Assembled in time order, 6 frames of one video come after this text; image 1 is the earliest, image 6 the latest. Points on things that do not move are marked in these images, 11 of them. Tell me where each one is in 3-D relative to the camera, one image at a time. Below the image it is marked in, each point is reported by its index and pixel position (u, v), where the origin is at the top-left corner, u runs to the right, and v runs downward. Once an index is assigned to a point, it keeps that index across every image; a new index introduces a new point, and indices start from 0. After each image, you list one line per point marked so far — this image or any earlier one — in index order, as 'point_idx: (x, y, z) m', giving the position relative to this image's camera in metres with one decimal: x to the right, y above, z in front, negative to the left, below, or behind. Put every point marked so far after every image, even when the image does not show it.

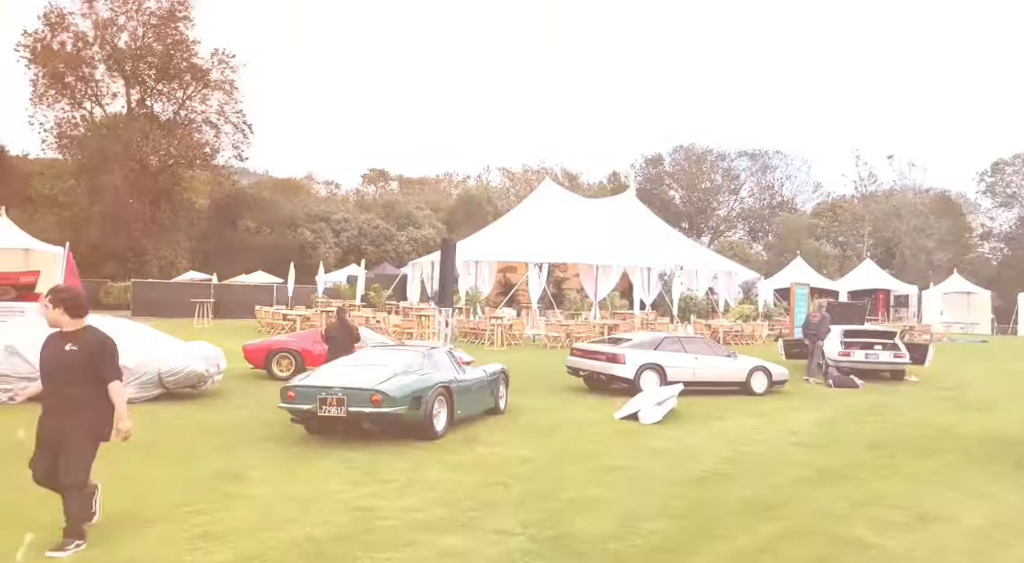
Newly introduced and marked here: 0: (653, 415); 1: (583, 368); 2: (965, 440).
0: (+1.8, -1.6, +9.2) m
1: (+1.2, -1.4, +12.1) m
2: (+5.5, -1.9, +9.1) m
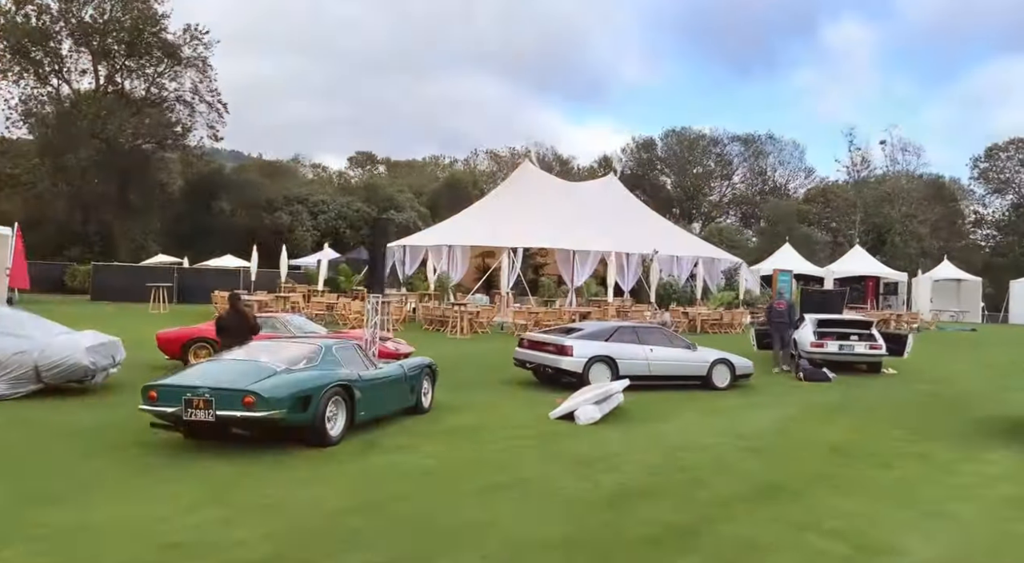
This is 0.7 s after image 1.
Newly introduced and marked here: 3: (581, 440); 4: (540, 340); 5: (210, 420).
0: (+0.9, -1.5, +8.3) m
1: (+0.3, -1.2, +11.2) m
2: (+4.6, -1.8, +8.2) m
3: (+0.7, -1.6, +7.5) m
4: (+0.4, -0.9, +11.1) m
5: (-2.4, -1.1, +6.0) m
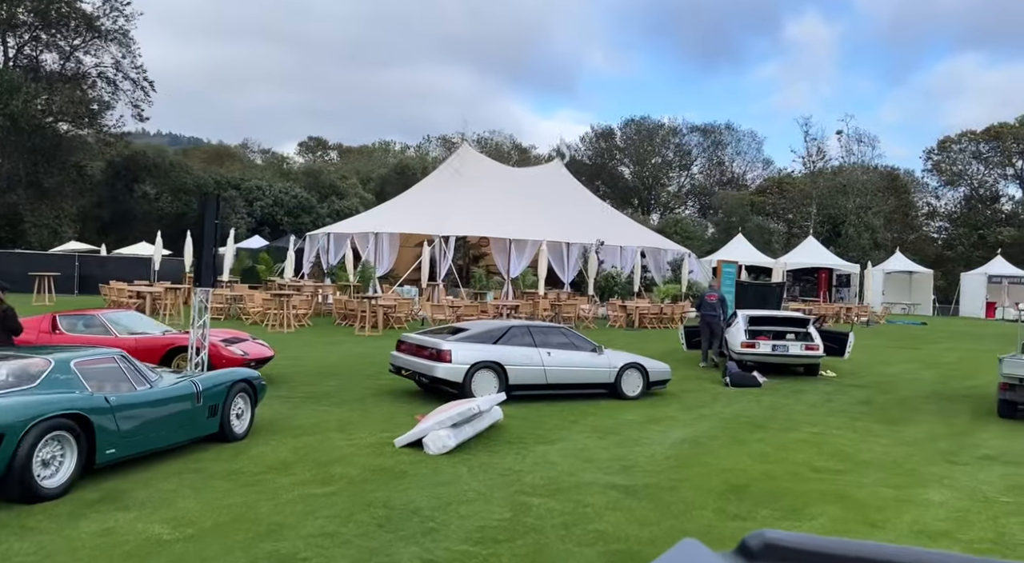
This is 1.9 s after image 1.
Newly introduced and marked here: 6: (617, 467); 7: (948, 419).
0: (-0.6, -1.4, +6.6) m
1: (-1.4, -1.1, +9.4) m
2: (+3.1, -1.7, +6.7) m
3: (-0.8, -1.6, +5.8) m
4: (-1.2, -0.8, +9.4) m
5: (-3.8, -1.1, +4.1) m
6: (+0.9, -1.6, +6.5) m
7: (+5.5, -1.8, +9.5) m
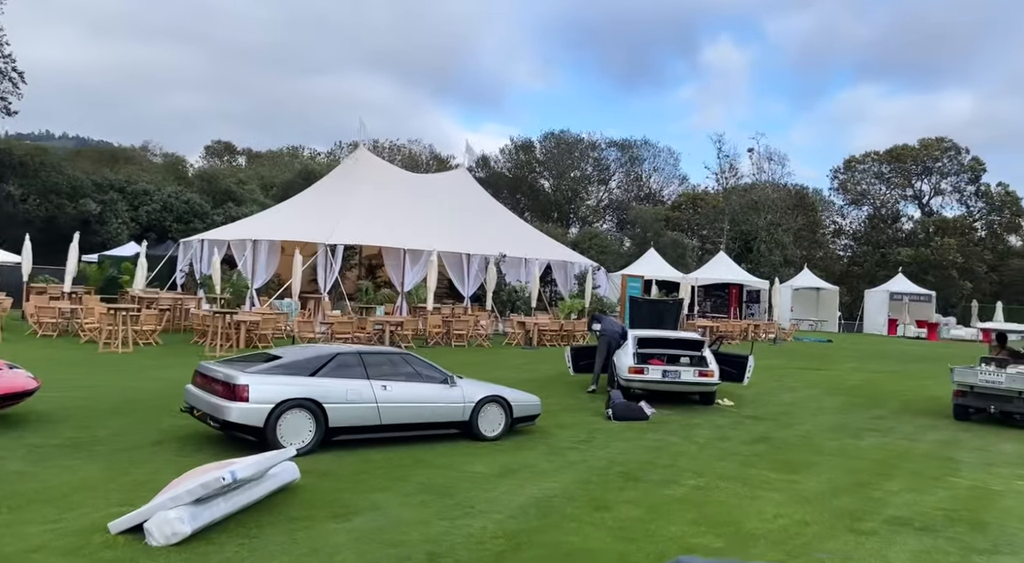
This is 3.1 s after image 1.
0: (-2.1, -1.5, +4.7) m
1: (-3.2, -1.3, +7.4) m
2: (+1.6, -1.9, +5.1) m
3: (-2.2, -1.7, +3.9) m
4: (-3.0, -0.9, +7.4) m
5: (-5.1, -1.1, +1.9) m
6: (-0.6, -1.8, +4.7) m
7: (+3.7, -2.0, +8.1) m
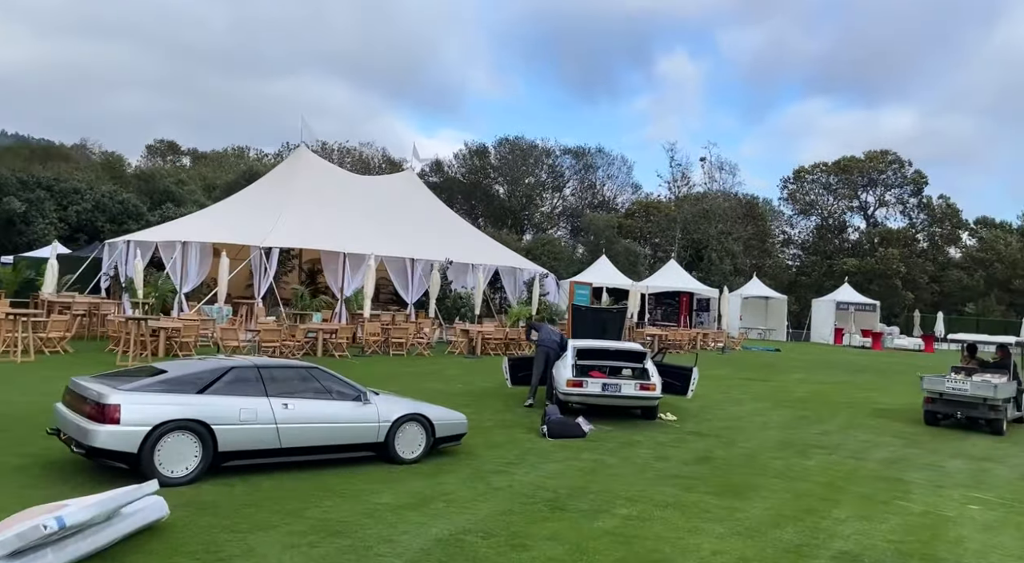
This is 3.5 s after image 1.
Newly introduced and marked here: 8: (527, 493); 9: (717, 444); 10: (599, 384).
0: (-2.7, -1.5, +3.8) m
1: (-3.9, -1.3, +6.5) m
2: (+1.0, -1.9, +4.5) m
3: (-2.8, -1.7, +3.0) m
4: (-3.7, -1.0, +6.5) m
5: (-5.5, -1.1, +0.8) m
6: (-1.2, -1.8, +3.9) m
7: (+2.9, -2.1, +7.6) m
8: (+0.2, -1.9, +6.8) m
9: (+2.6, -2.1, +9.5) m
10: (+1.3, -1.4, +10.5) m
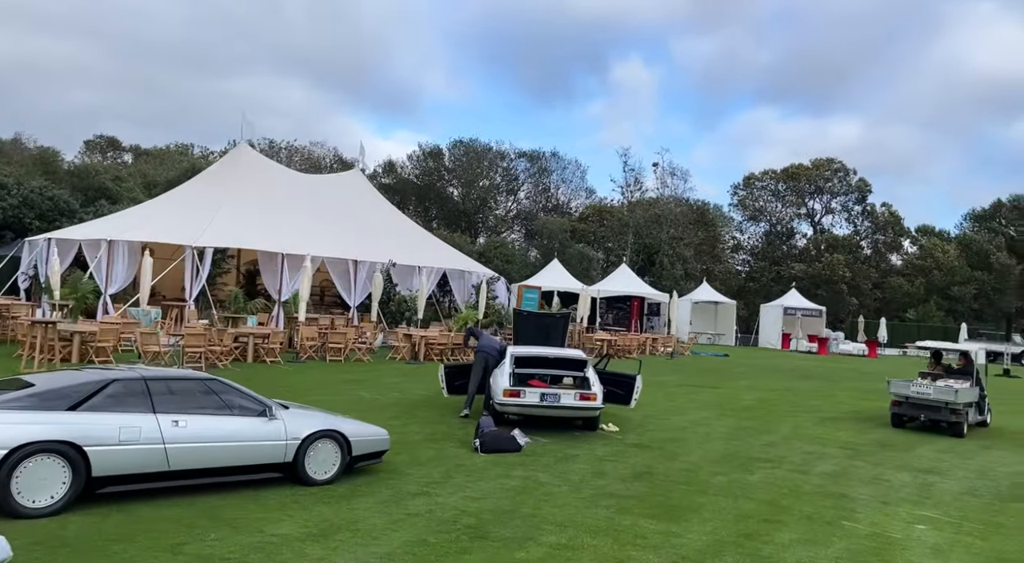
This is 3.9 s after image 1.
0: (-3.2, -1.5, +3.0) m
1: (-4.5, -1.3, +5.6) m
2: (+0.4, -2.0, +3.9) m
3: (-3.2, -1.7, +2.2) m
4: (-4.4, -1.0, +5.6) m
5: (-5.8, -1.0, -0.1) m
6: (-1.7, -1.8, +3.2) m
7: (+2.2, -2.1, +7.1) m
8: (-0.5, -2.0, +6.2) m
9: (+1.8, -2.1, +9.0) m
10: (+0.4, -1.5, +9.9) m
